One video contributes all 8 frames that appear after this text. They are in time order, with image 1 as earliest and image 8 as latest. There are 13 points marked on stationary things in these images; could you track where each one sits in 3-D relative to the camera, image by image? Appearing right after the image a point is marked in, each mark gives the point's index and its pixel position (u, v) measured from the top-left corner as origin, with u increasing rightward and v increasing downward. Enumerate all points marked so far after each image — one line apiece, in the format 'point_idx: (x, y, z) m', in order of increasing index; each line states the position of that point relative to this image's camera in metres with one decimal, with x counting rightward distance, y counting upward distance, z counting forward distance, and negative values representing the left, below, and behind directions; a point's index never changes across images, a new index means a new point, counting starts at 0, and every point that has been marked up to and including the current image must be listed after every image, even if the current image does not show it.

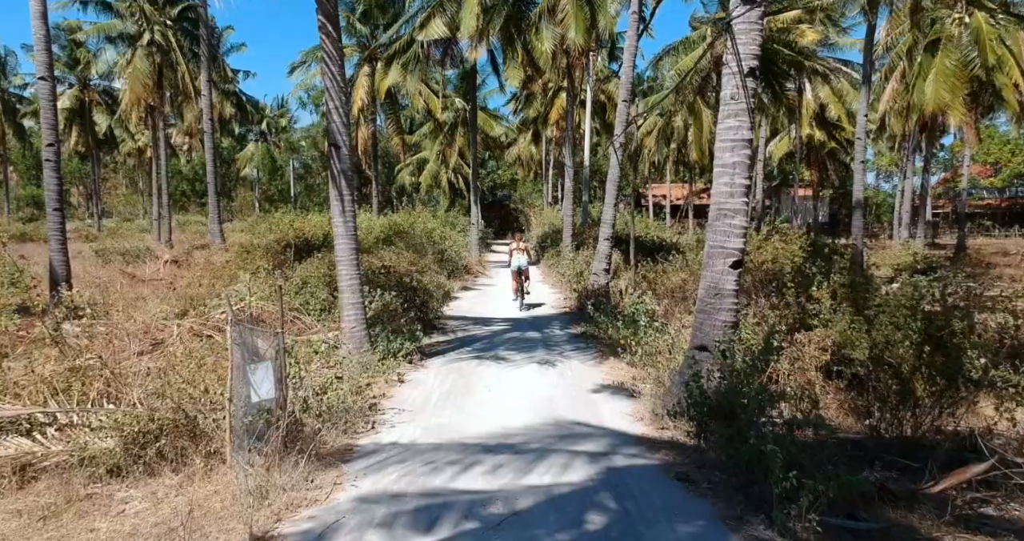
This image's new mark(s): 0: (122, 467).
0: (-2.6, -1.3, +3.7) m
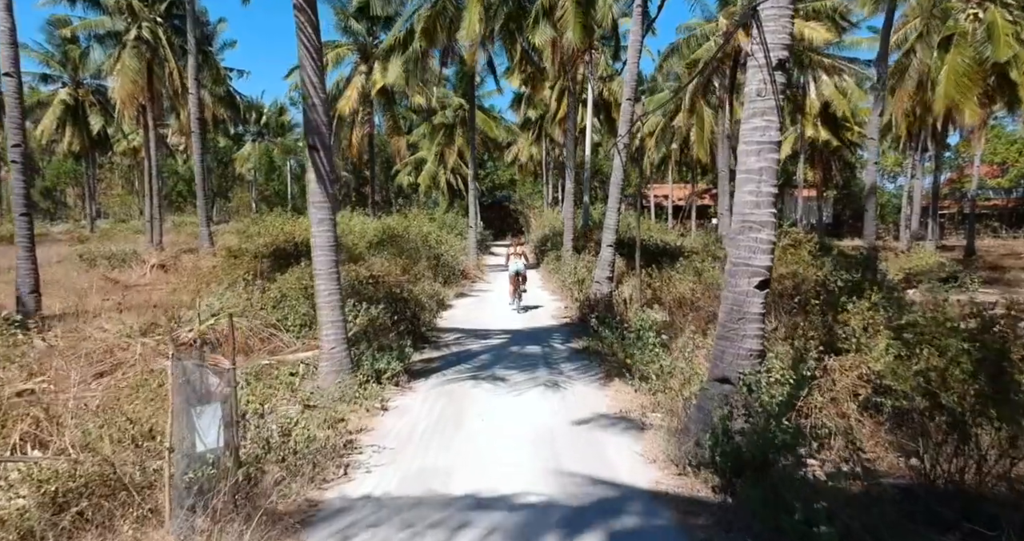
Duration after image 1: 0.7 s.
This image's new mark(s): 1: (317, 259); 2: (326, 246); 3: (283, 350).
0: (-2.6, -1.4, +3.0) m
1: (-2.1, +0.1, +6.1) m
2: (-2.0, +0.3, +6.0) m
3: (-2.7, -1.0, +6.6) m
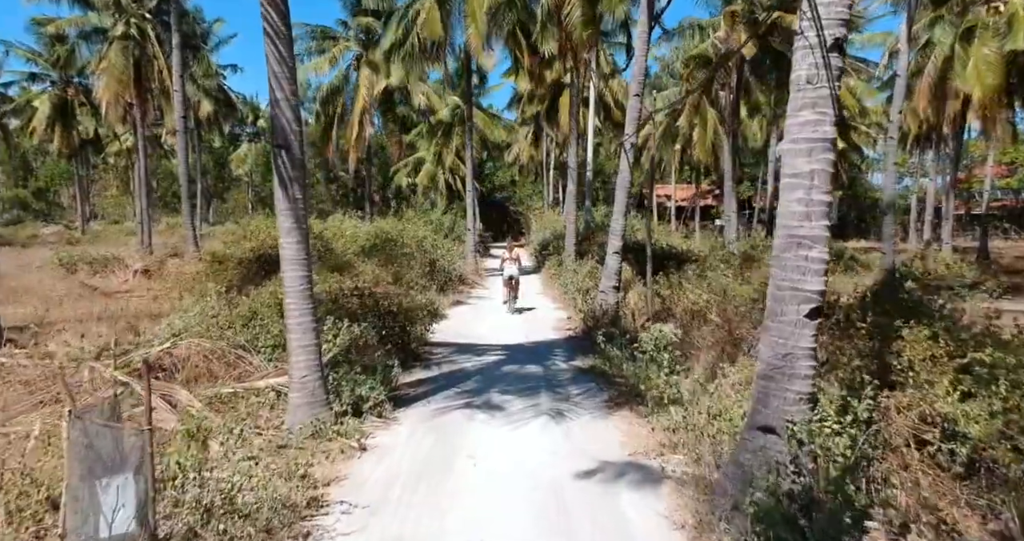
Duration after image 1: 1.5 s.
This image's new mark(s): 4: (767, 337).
0: (-2.6, -1.6, +2.3) m
1: (-2.2, 0.0, +5.3) m
2: (-2.1, +0.1, +5.3) m
3: (-2.8, -1.1, +5.8) m
4: (+1.7, -0.4, +3.6) m
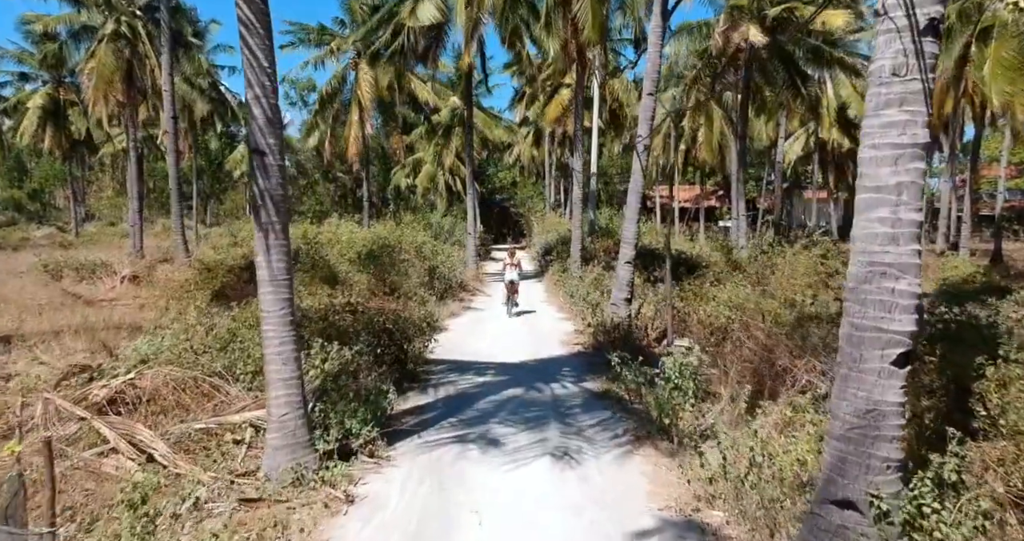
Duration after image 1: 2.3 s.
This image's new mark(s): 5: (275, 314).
0: (-2.6, -1.8, +1.6) m
1: (-2.1, -0.2, +4.6) m
2: (-2.0, -0.1, +4.6) m
3: (-2.7, -1.3, +5.2) m
4: (+1.7, -0.6, +2.9) m
5: (-2.0, -0.4, +4.7) m
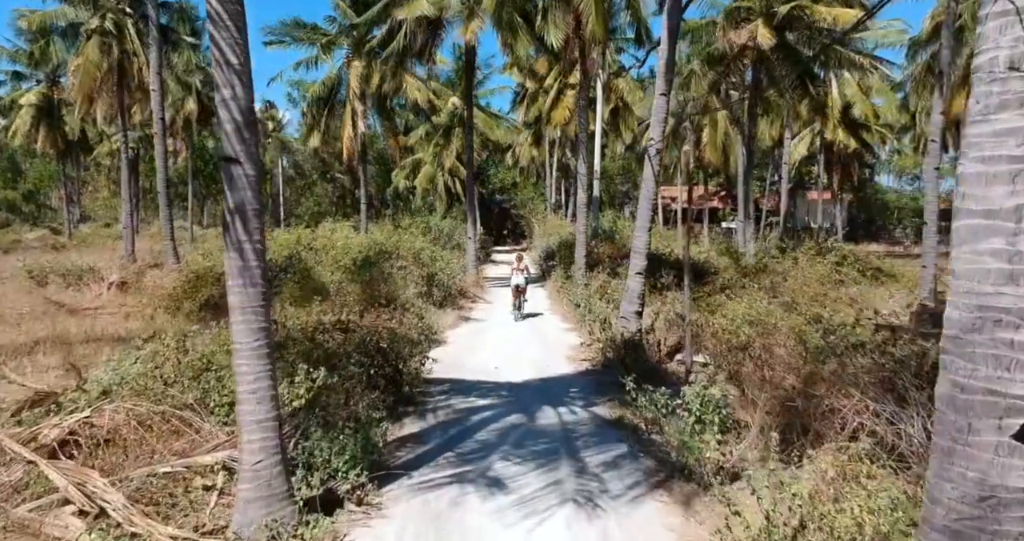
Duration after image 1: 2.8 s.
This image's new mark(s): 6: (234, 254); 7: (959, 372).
0: (-2.5, -2.0, +1.0) m
1: (-2.0, -0.4, +4.0) m
2: (-1.9, -0.3, +4.0) m
3: (-2.6, -1.5, +4.6) m
4: (+1.8, -0.8, +2.3) m
5: (-1.9, -0.5, +4.1) m
6: (-2.0, +0.1, +4.0) m
7: (+1.8, -0.4, +2.3) m
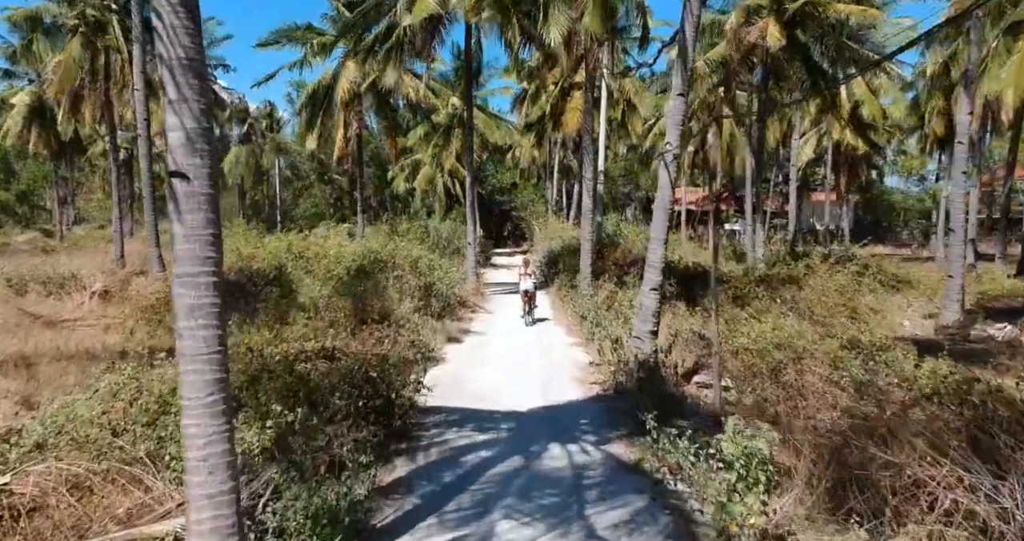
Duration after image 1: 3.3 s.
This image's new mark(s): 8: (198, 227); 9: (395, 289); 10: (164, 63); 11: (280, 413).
0: (-2.4, -2.2, +0.3) m
1: (-2.0, -0.6, +3.3) m
2: (-1.9, -0.5, +3.3) m
3: (-2.6, -1.7, +3.8) m
4: (+1.9, -1.0, +1.6) m
5: (-1.9, -0.8, +3.3) m
6: (-2.0, -0.1, +3.3) m
7: (+1.9, -0.6, +1.5) m
8: (-1.9, +0.3, +3.3) m
9: (-2.4, -0.3, +11.6) m
10: (-2.1, +1.2, +3.2) m
11: (-2.1, -1.3, +5.1) m
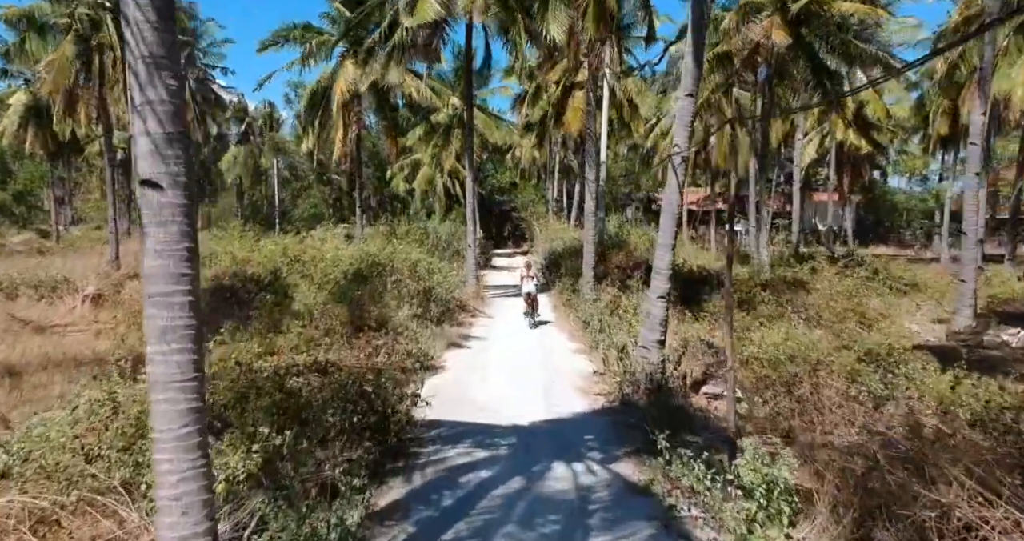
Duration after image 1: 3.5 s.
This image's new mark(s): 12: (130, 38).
0: (-2.4, -2.3, 0.0) m
1: (-1.9, -0.7, +3.0) m
2: (-1.8, -0.6, +3.0) m
3: (-2.5, -1.8, +3.5) m
4: (+1.9, -1.1, +1.3) m
5: (-1.9, -0.9, +3.0) m
6: (-1.9, -0.2, +3.0) m
7: (+1.9, -0.7, +1.2) m
8: (-1.9, +0.2, +2.9) m
9: (-2.4, -0.4, +11.3) m
10: (-2.0, +1.1, +2.9) m
11: (-2.1, -1.4, +4.8) m
12: (-2.0, +1.2, +2.9) m
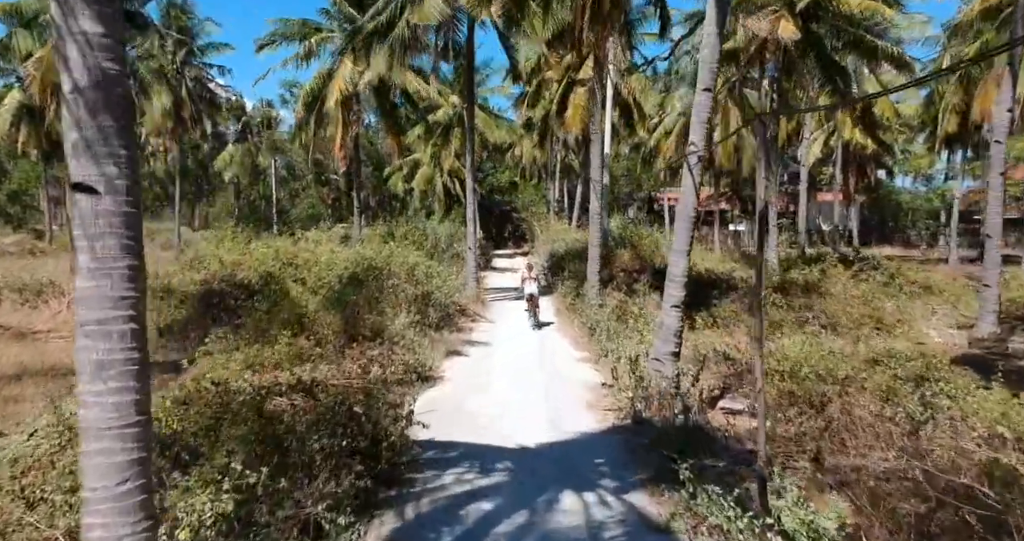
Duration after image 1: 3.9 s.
0: (-2.4, -2.4, -0.6) m
1: (-1.9, -0.8, +2.4) m
2: (-1.8, -0.7, +2.4) m
3: (-2.5, -1.9, +3.0) m
4: (+1.9, -1.2, +0.7) m
5: (-1.8, -1.0, +2.5) m
6: (-1.9, -0.3, +2.4) m
7: (+2.0, -0.8, +0.7) m
8: (-1.8, +0.1, +2.4) m
9: (-2.4, -0.5, +10.7) m
10: (-2.0, +1.0, +2.3) m
11: (-2.1, -1.5, +4.3) m
12: (-2.0, +1.1, +2.3) m
